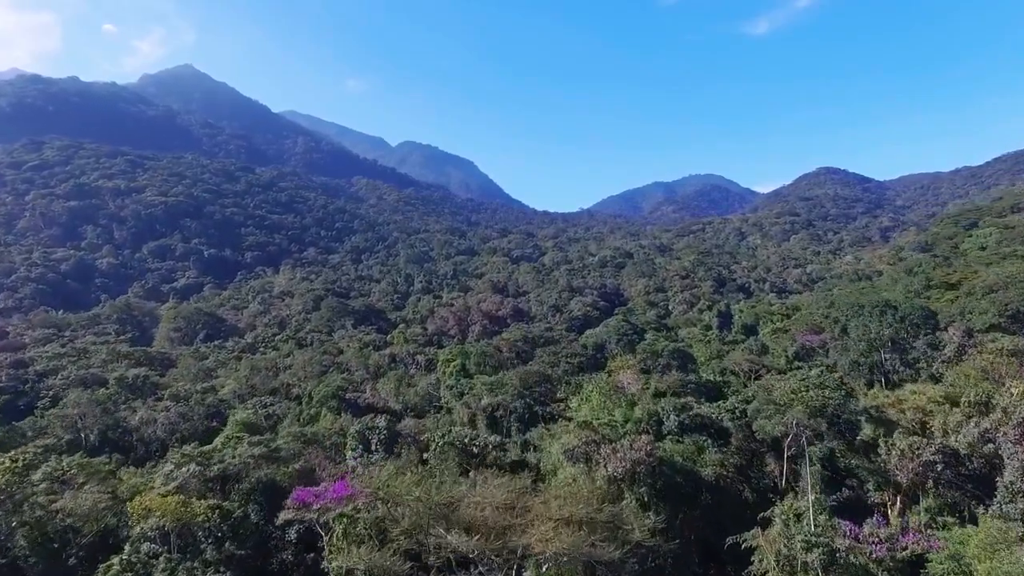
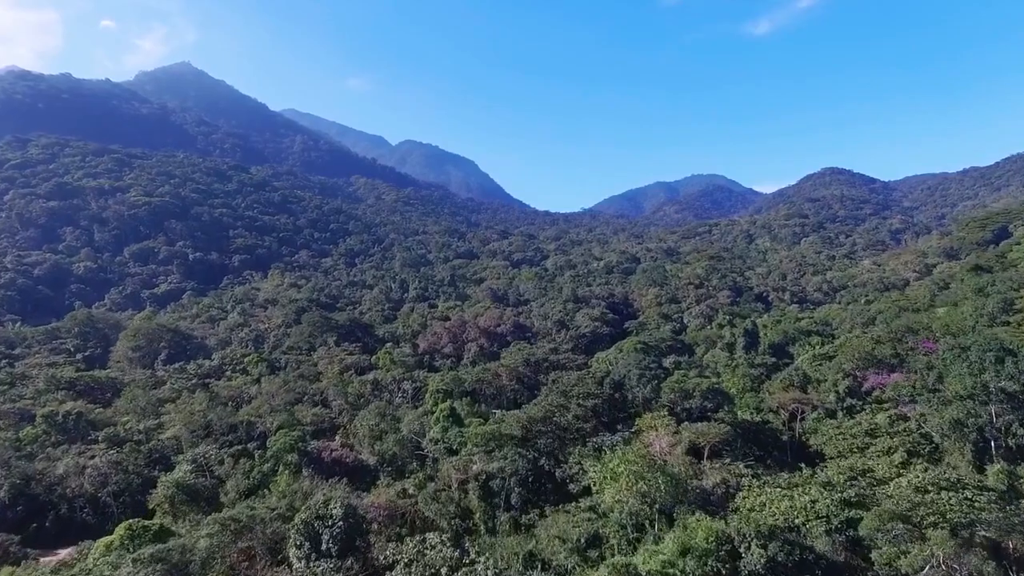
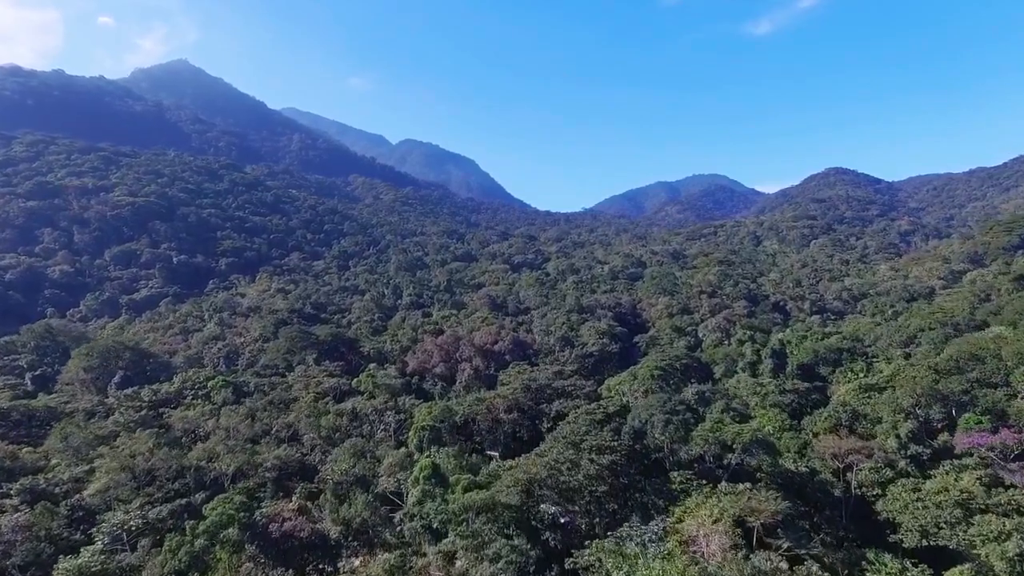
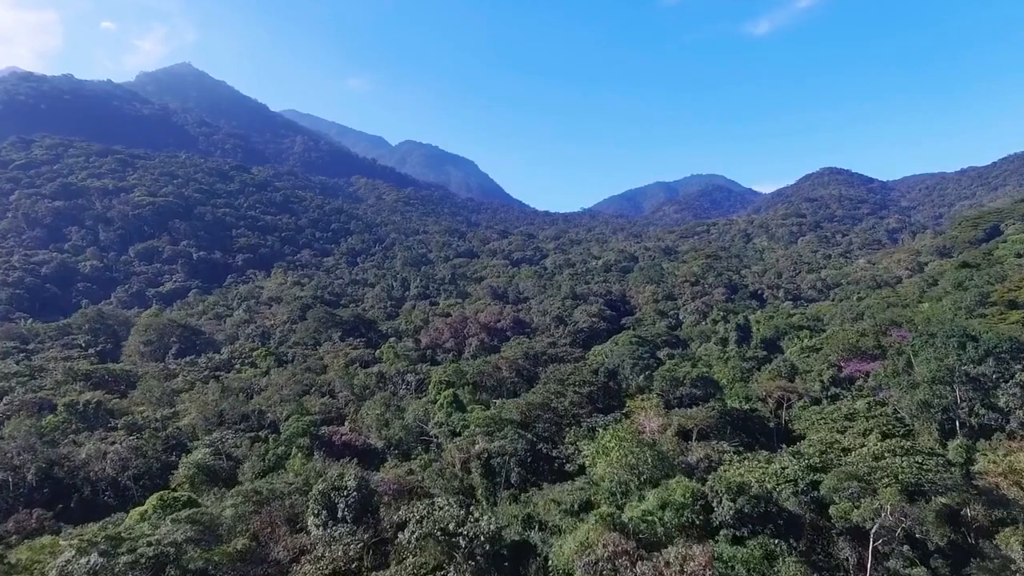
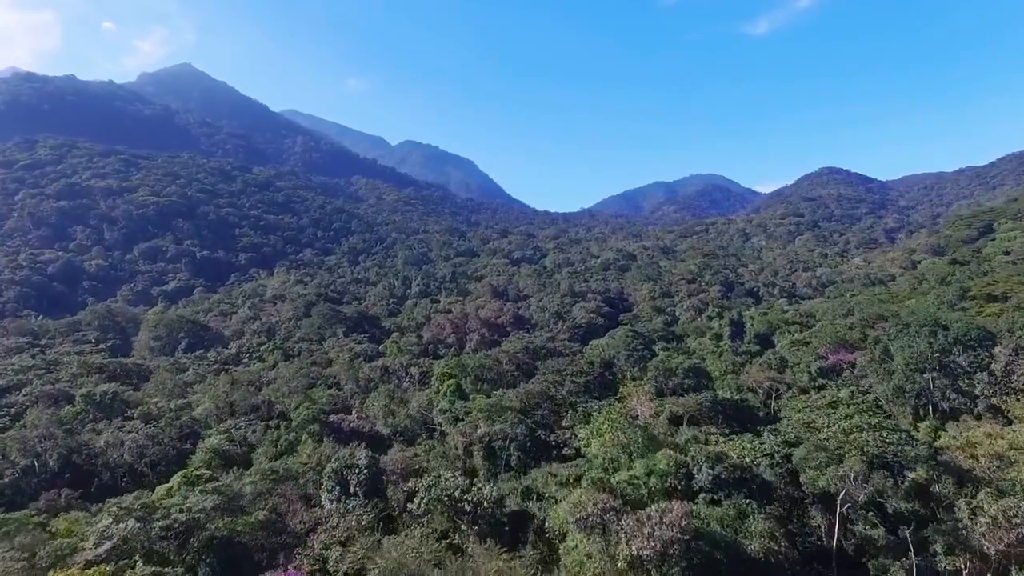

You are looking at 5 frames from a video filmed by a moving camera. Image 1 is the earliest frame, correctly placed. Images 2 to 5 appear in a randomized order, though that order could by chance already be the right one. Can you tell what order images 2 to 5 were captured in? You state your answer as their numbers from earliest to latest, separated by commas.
5, 4, 2, 3
